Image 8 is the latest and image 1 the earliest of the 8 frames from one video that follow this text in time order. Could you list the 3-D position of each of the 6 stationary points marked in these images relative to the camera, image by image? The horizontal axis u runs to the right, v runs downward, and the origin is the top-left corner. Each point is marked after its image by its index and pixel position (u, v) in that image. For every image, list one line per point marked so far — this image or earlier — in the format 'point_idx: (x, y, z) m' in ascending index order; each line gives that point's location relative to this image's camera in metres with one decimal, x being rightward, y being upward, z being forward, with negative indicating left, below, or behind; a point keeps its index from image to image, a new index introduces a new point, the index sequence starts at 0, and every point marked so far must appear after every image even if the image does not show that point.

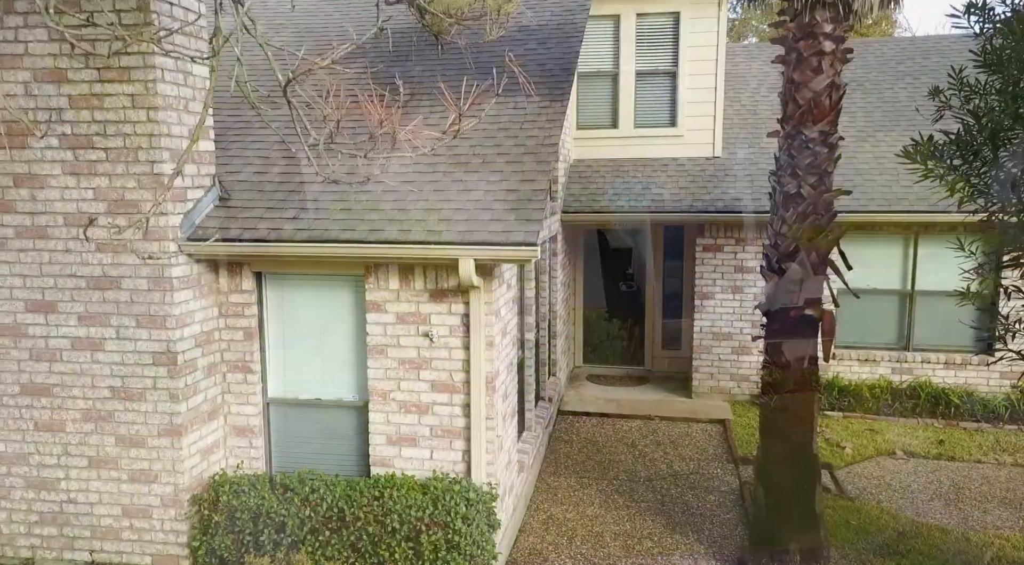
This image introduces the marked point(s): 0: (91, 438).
0: (-2.9, -1.1, +6.3) m
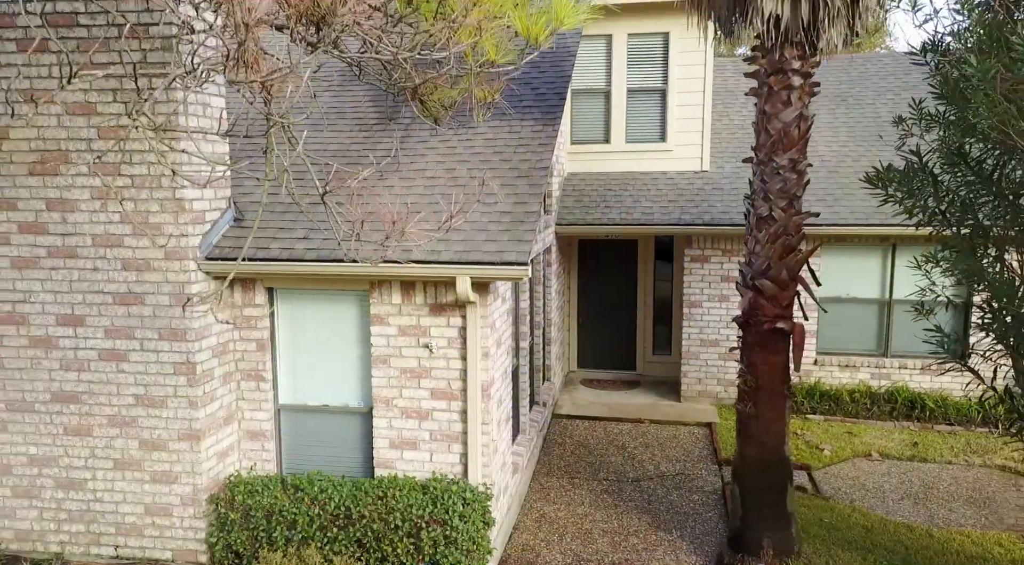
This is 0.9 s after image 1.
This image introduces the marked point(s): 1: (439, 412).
0: (-3.0, -1.2, +6.8) m
1: (-0.6, -1.0, +6.9) m
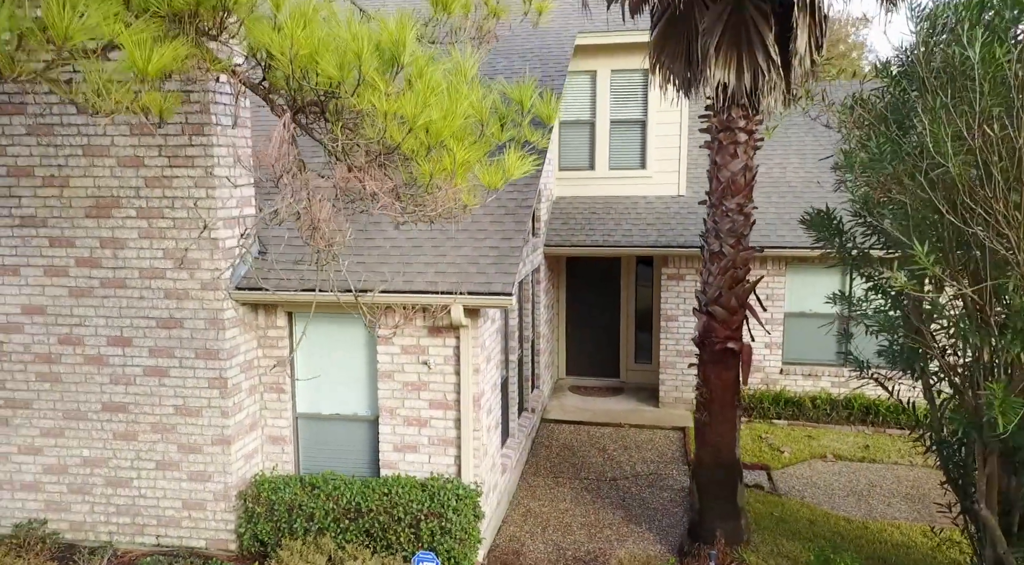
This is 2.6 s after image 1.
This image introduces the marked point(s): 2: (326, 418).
0: (-3.1, -1.4, +7.9) m
1: (-0.7, -1.2, +8.0) m
2: (-1.7, -1.2, +8.3) m
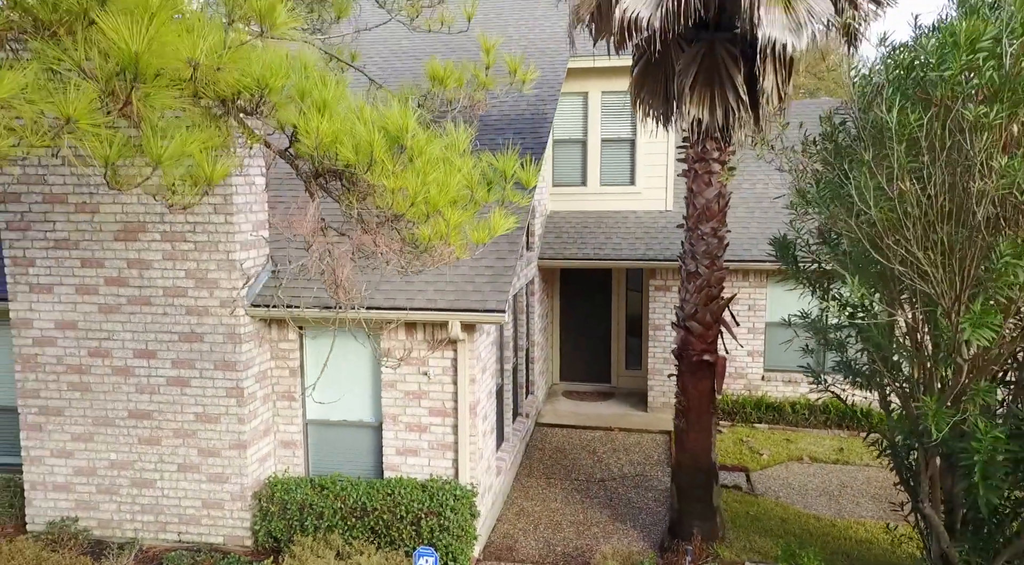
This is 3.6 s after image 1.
0: (-3.2, -1.6, +8.7) m
1: (-0.7, -1.4, +8.7) m
2: (-1.8, -1.4, +9.0) m
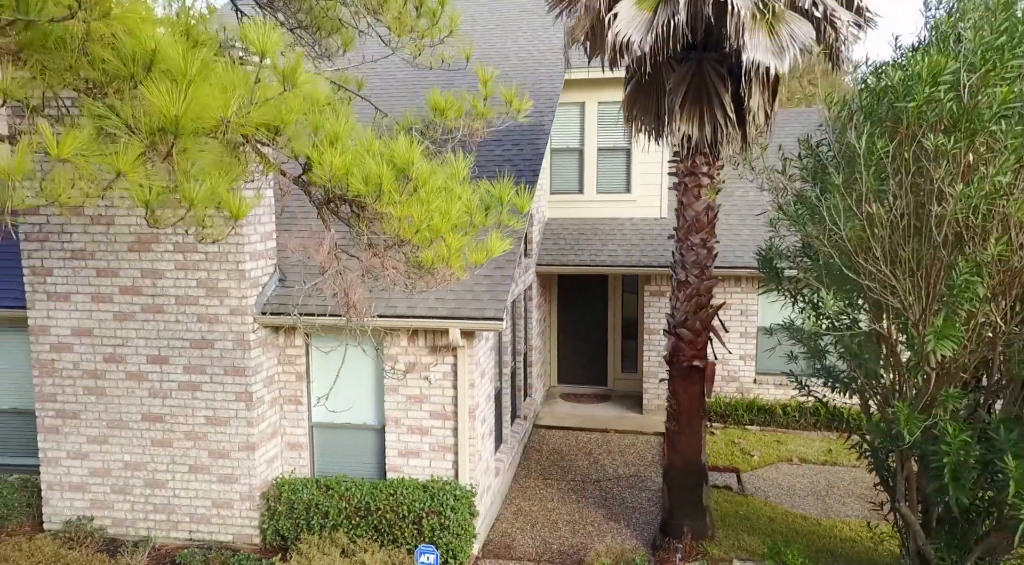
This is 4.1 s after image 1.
0: (-3.2, -1.7, +9.0) m
1: (-0.8, -1.5, +9.1) m
2: (-1.8, -1.5, +9.4) m
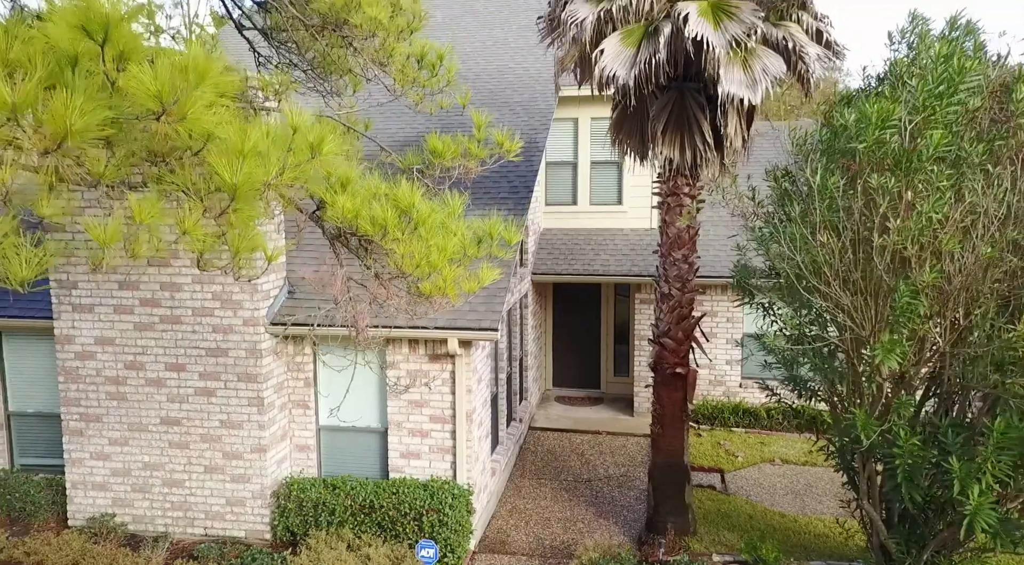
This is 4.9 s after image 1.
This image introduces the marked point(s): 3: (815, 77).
0: (-3.2, -1.8, +9.6) m
1: (-0.8, -1.6, +9.7) m
2: (-1.9, -1.6, +10.0) m
3: (+2.8, +1.9, +8.4) m
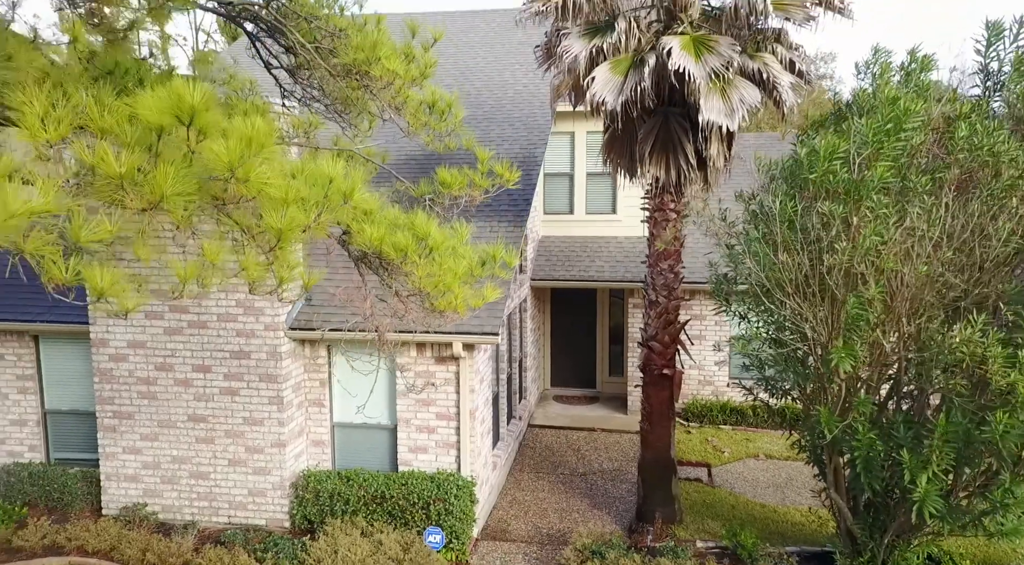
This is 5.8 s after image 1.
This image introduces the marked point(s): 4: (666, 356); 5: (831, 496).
0: (-3.2, -1.9, +10.5) m
1: (-0.8, -1.7, +10.6) m
2: (-1.9, -1.7, +10.9) m
3: (+2.8, +1.8, +9.2) m
4: (+1.7, -0.8, +10.3) m
5: (+3.1, -2.1, +8.8) m
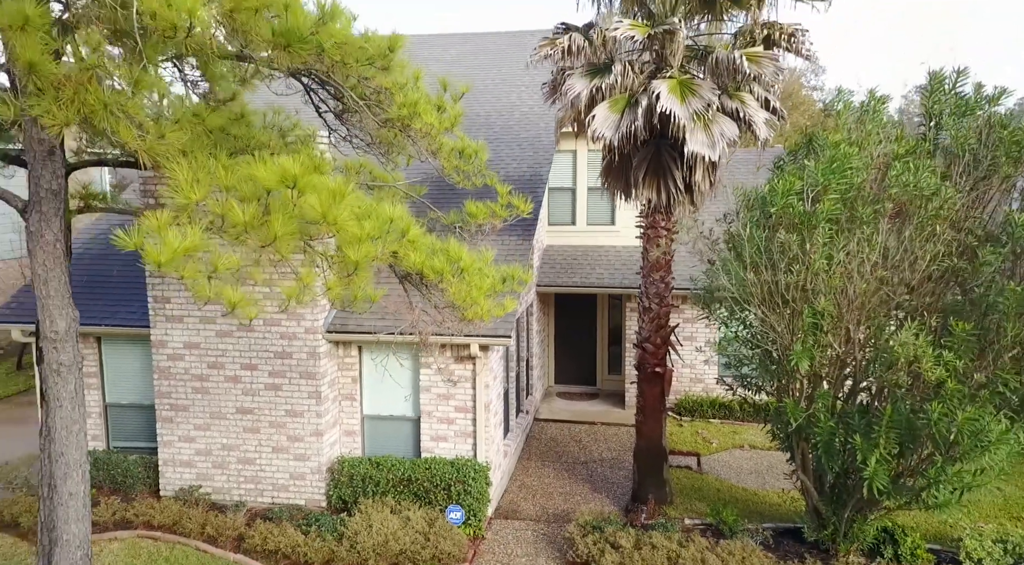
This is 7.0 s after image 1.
0: (-3.1, -2.0, +11.9) m
1: (-0.7, -1.8, +12.0) m
2: (-1.7, -1.8, +12.3) m
3: (+2.9, +1.7, +10.6) m
4: (+1.9, -1.0, +11.7) m
5: (+3.2, -2.2, +10.2) m
